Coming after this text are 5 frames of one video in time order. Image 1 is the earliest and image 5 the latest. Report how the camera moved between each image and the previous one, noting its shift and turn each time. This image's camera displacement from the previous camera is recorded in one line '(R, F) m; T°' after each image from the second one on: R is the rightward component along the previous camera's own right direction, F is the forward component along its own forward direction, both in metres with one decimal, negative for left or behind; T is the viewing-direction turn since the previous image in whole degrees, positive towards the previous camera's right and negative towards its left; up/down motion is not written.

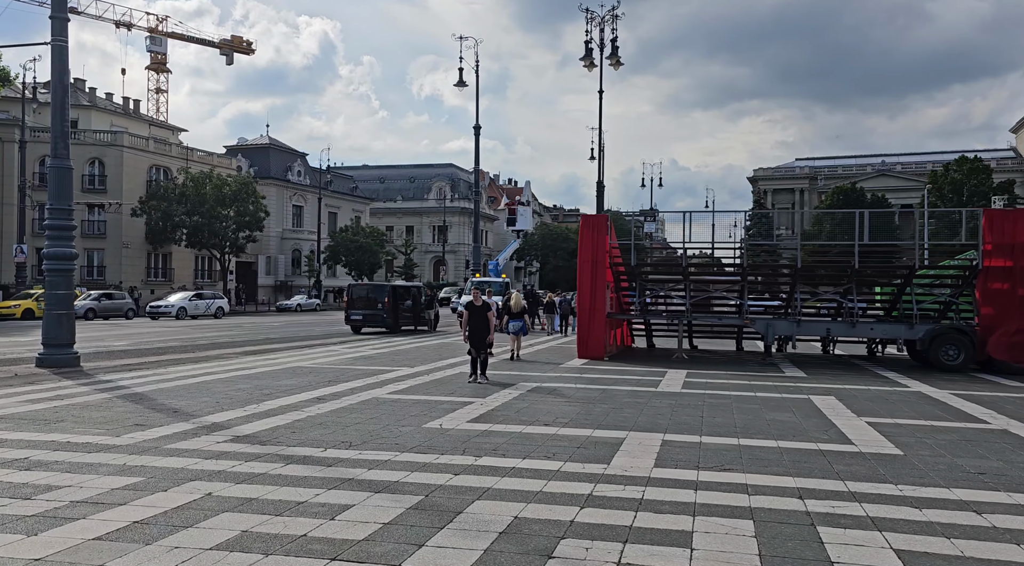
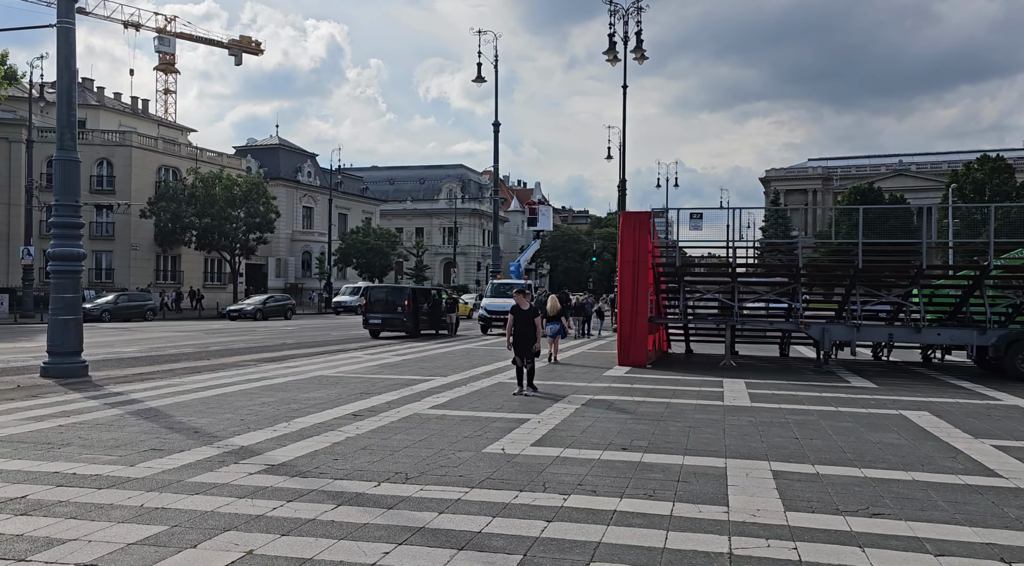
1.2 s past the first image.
(-0.6, +1.2) m; 0°
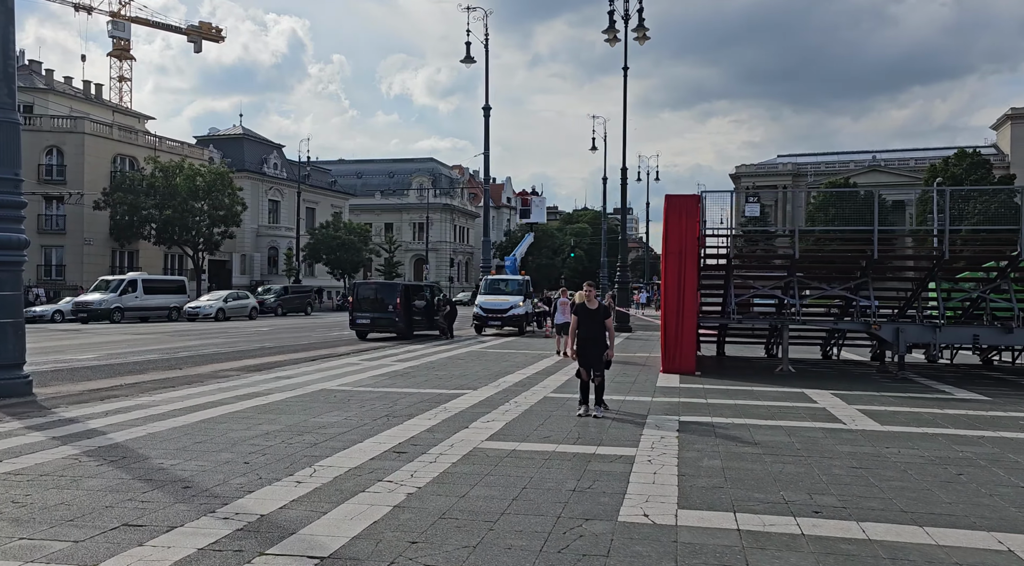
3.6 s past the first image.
(-1.2, +2.6) m; +3°
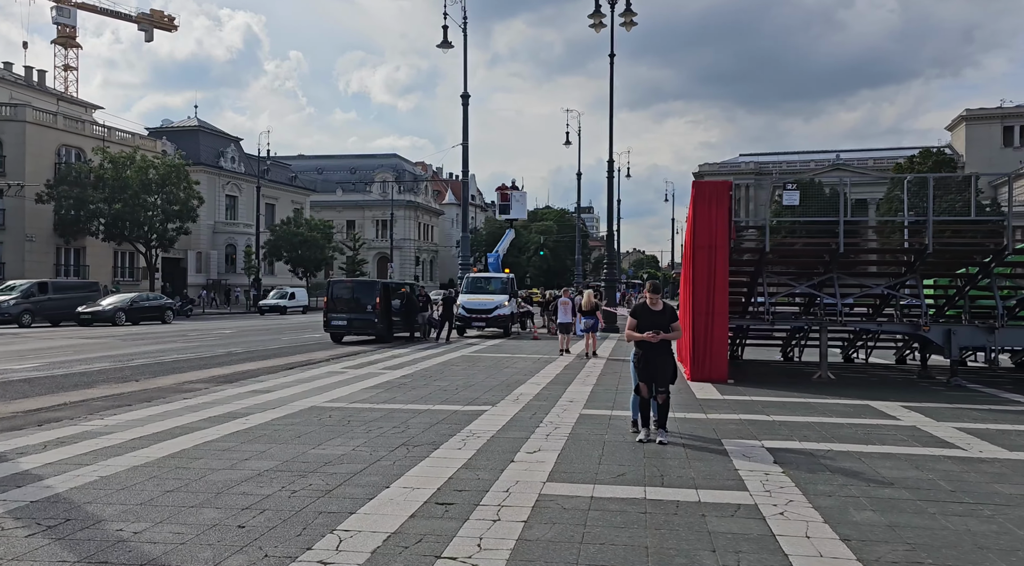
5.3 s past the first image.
(-0.8, +1.9) m; +3°
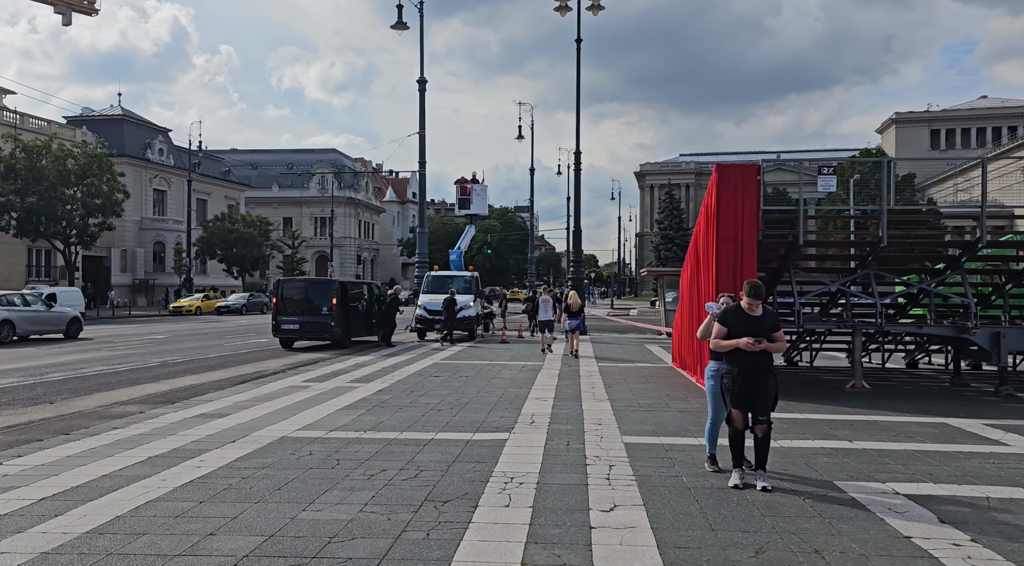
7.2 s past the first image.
(-0.9, +2.1) m; +4°
